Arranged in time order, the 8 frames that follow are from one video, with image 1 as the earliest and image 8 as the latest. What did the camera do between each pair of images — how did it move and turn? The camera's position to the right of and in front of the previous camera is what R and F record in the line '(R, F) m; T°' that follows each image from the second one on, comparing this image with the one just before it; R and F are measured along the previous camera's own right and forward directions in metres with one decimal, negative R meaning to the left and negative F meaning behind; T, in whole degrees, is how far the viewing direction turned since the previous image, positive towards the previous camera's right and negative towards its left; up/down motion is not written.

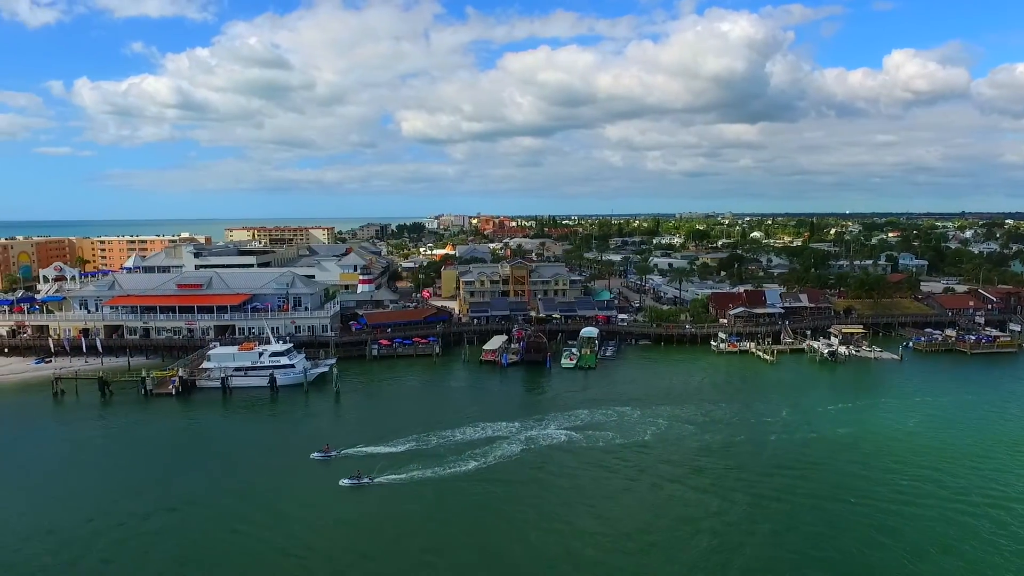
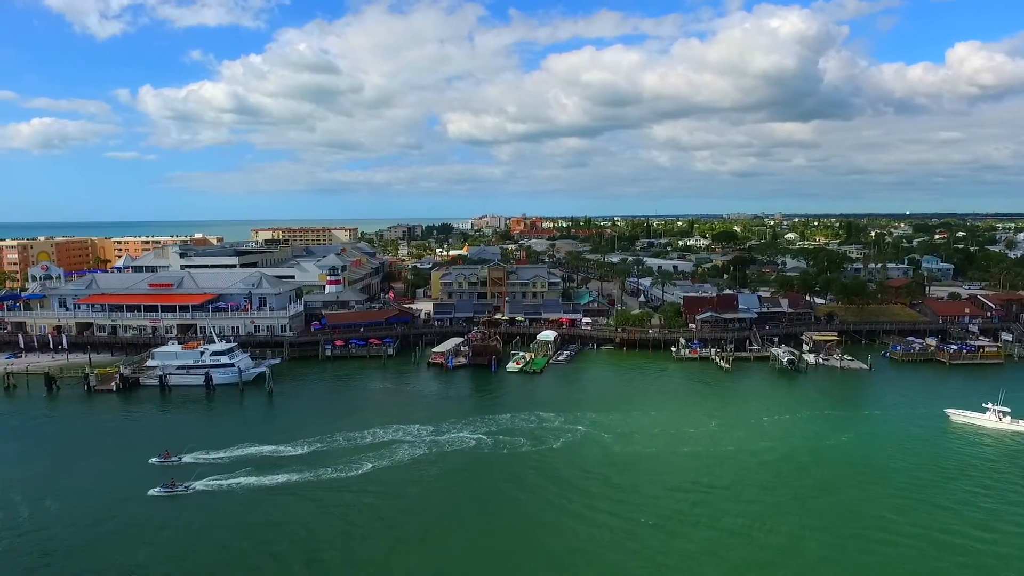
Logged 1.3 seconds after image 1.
(+6.4, +0.7) m; -4°
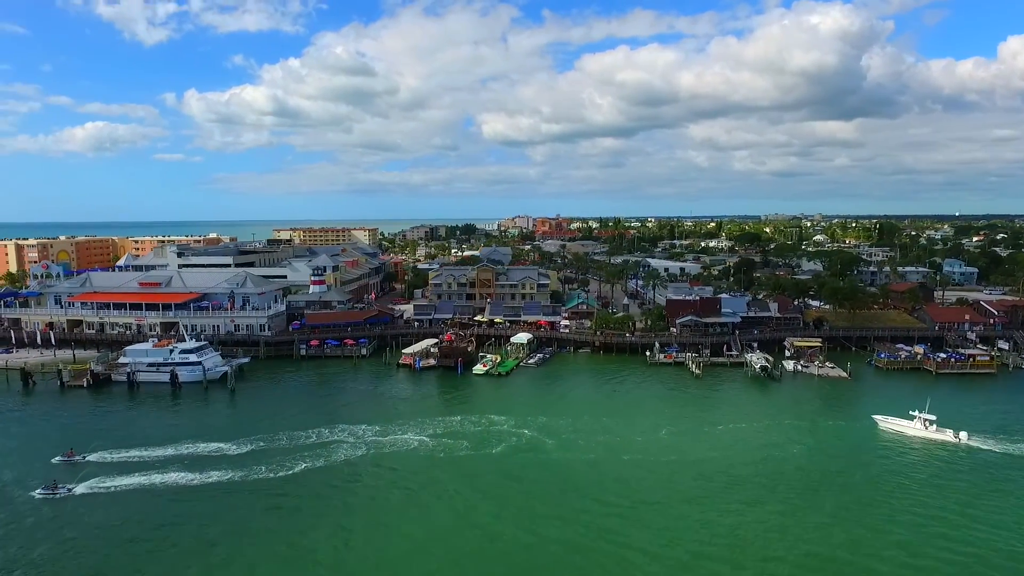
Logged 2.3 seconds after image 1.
(+4.3, +0.4) m; -3°
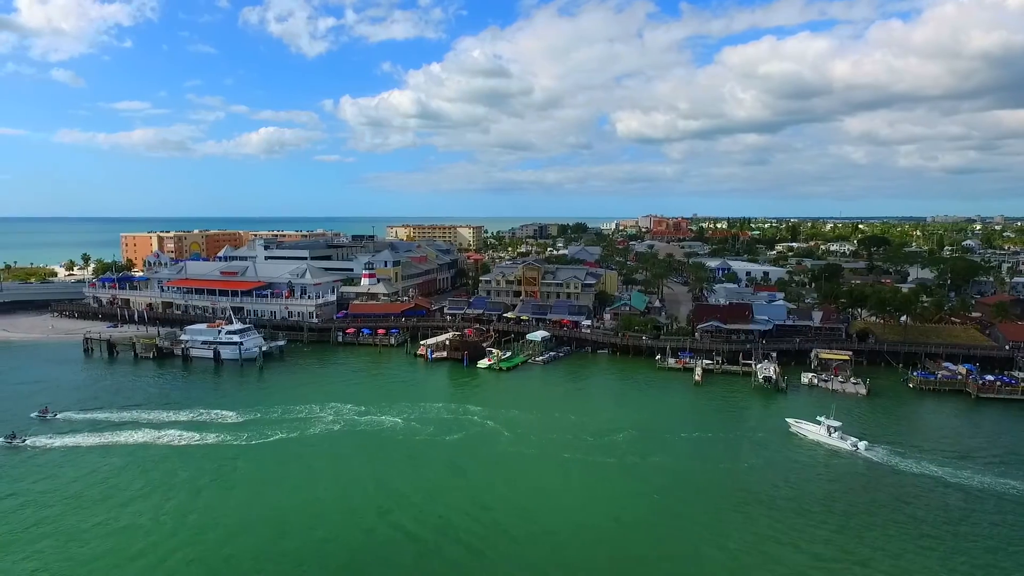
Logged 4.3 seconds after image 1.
(+8.2, -0.6) m; -12°
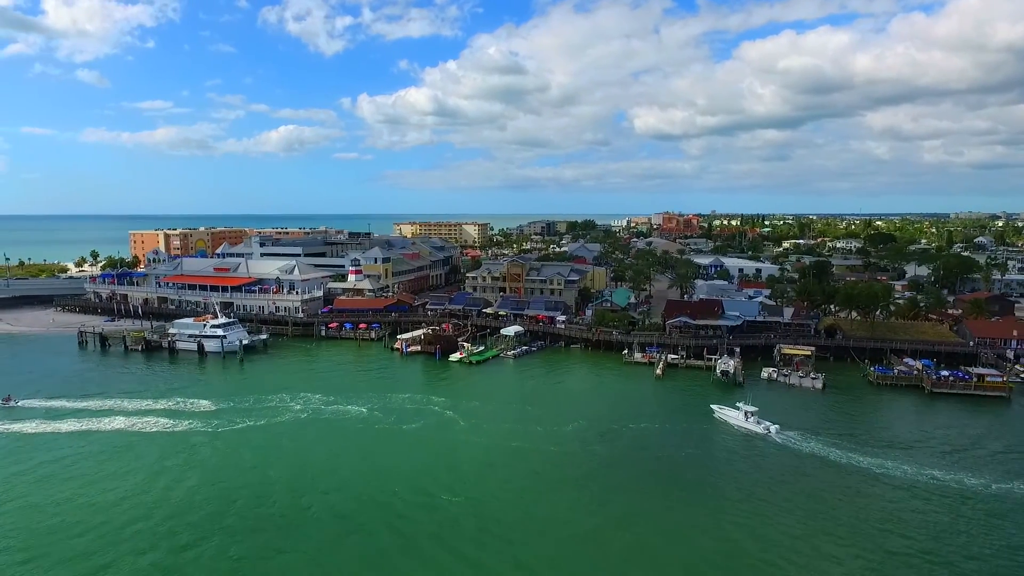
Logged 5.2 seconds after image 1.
(+3.2, -1.2) m; -2°
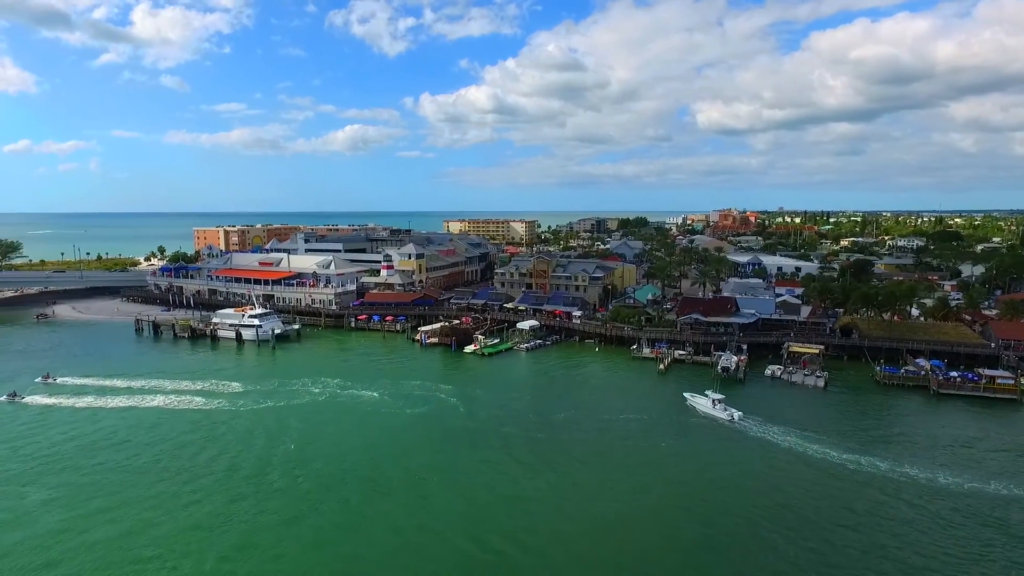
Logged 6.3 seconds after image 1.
(+3.3, -1.6) m; -5°
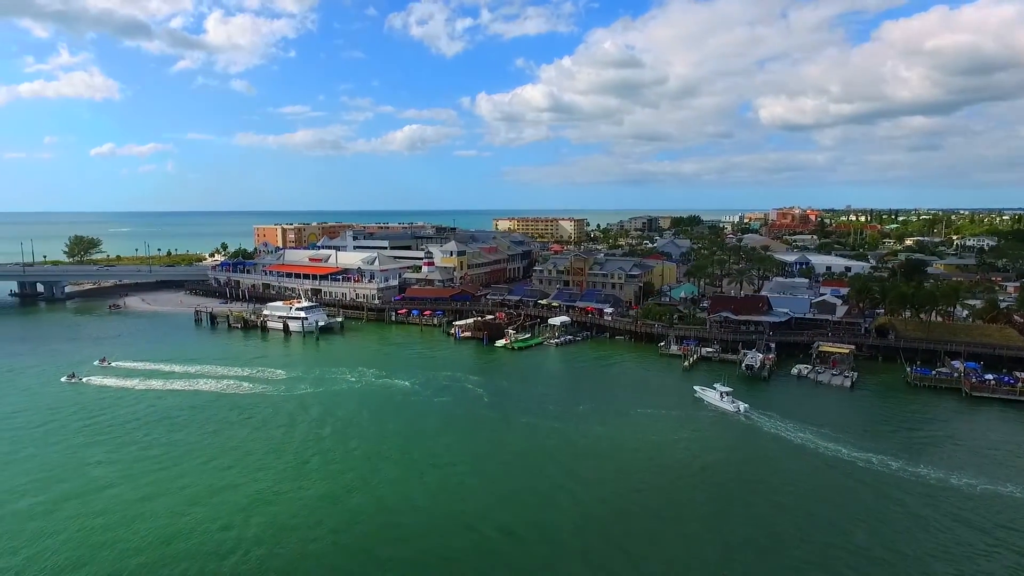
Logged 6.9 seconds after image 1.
(+1.8, -1.2) m; -5°
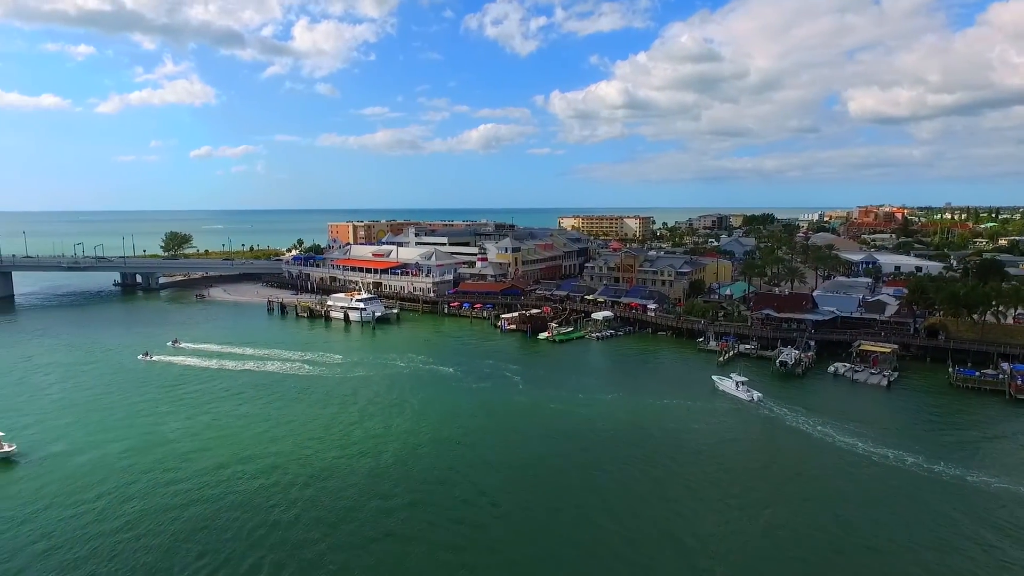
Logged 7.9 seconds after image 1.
(+2.2, -1.9) m; -7°
